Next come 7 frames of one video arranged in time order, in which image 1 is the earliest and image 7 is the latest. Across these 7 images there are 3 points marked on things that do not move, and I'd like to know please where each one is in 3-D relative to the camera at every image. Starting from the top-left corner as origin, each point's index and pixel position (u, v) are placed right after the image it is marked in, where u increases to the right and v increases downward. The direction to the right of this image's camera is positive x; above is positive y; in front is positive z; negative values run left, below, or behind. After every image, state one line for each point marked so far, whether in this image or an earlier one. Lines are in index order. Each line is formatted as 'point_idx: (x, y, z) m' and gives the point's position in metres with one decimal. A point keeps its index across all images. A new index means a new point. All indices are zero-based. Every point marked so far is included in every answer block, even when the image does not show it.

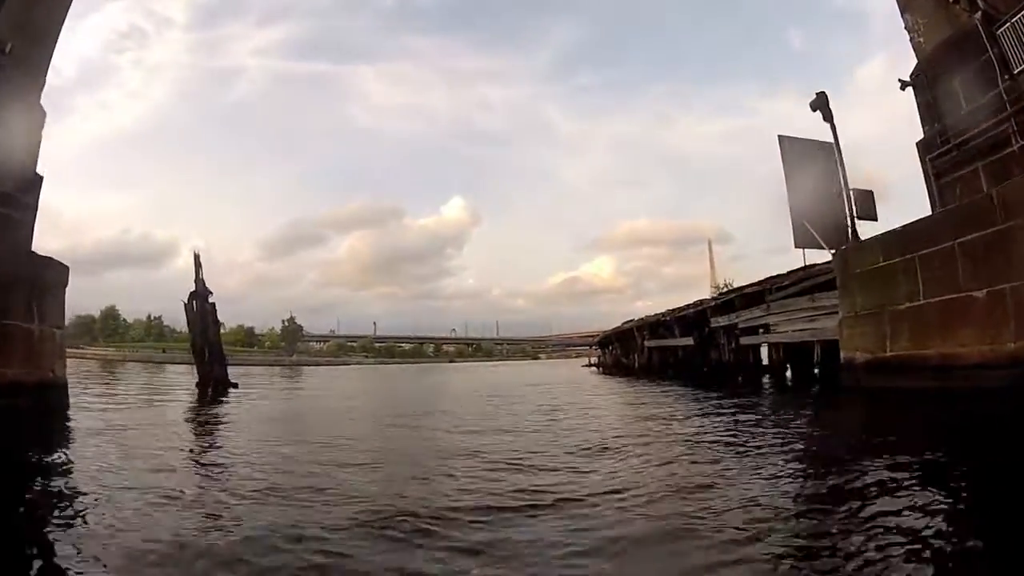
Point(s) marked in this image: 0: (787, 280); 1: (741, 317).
0: (+4.5, +0.1, +10.8) m
1: (+4.3, -0.5, +12.4) m
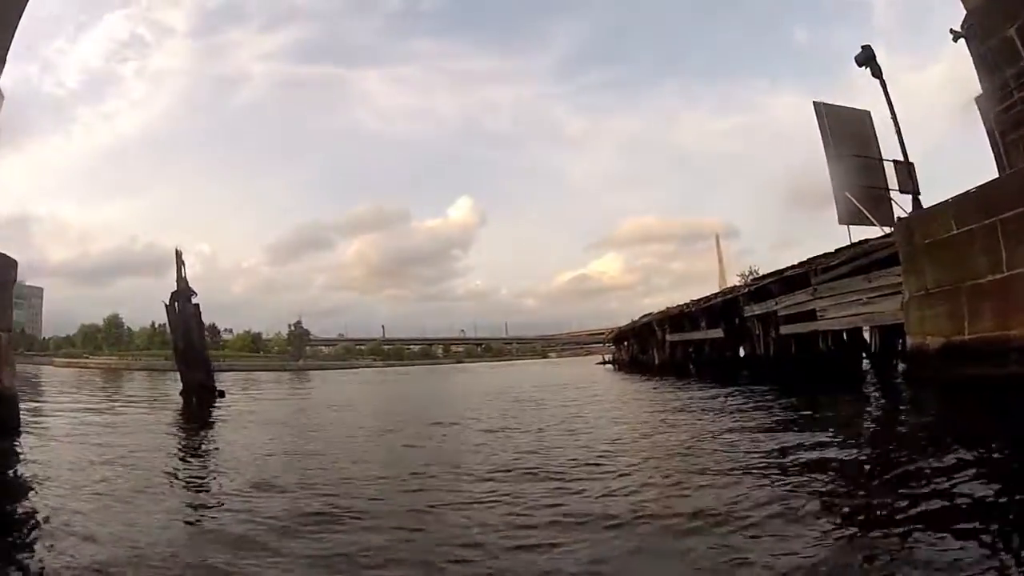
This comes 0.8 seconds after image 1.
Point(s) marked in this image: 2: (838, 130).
0: (+4.6, +0.4, +9.5) m
1: (+4.5, -0.2, +11.1) m
2: (+6.1, +3.0, +12.6) m
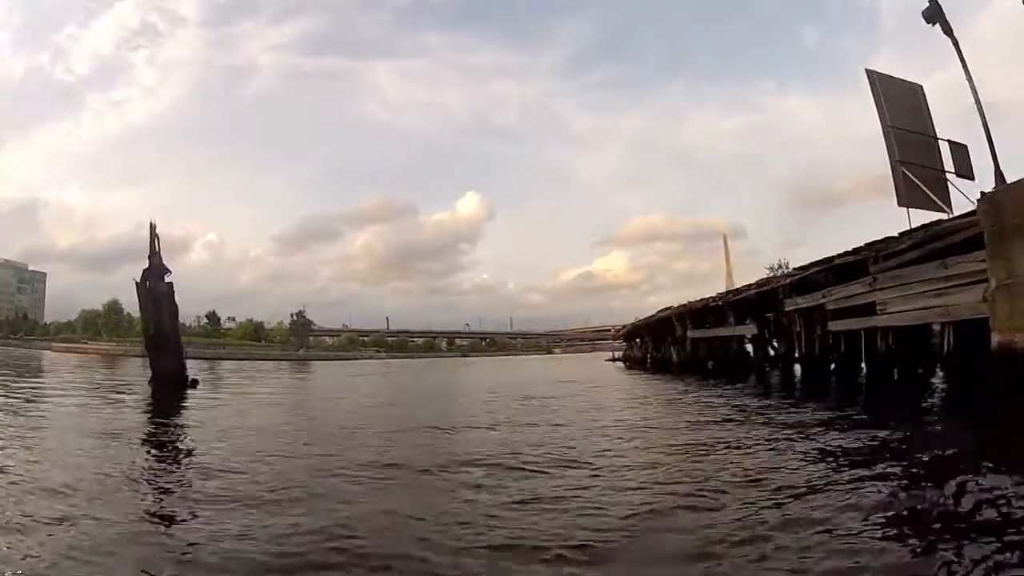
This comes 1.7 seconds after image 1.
0: (+4.8, +0.6, +8.2) m
1: (+4.7, -0.1, +9.8) m
2: (+6.4, +3.1, +11.3) m
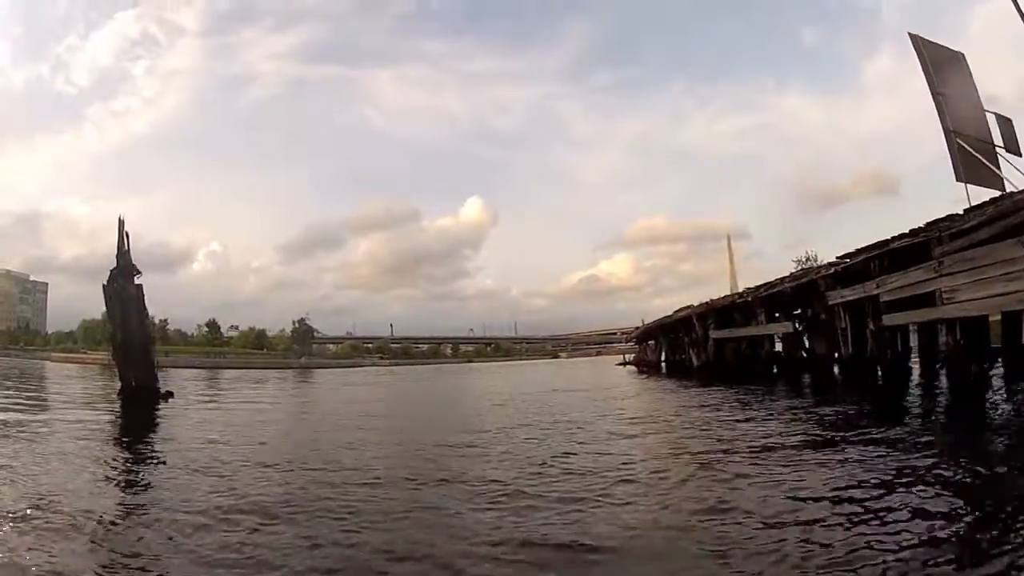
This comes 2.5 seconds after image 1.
0: (+4.9, +0.7, +7.0) m
1: (+4.8, 0.0, +8.7) m
2: (+6.5, +3.2, +10.1) m
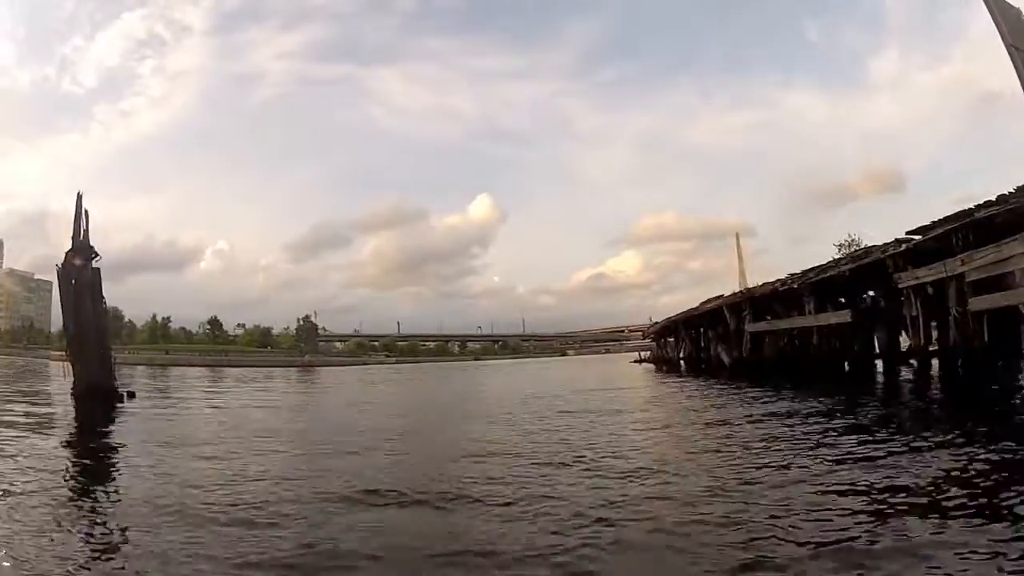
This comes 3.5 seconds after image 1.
0: (+5.0, +0.9, +5.7) m
1: (+5.0, +0.2, +7.3) m
2: (+6.6, +3.4, +8.7) m
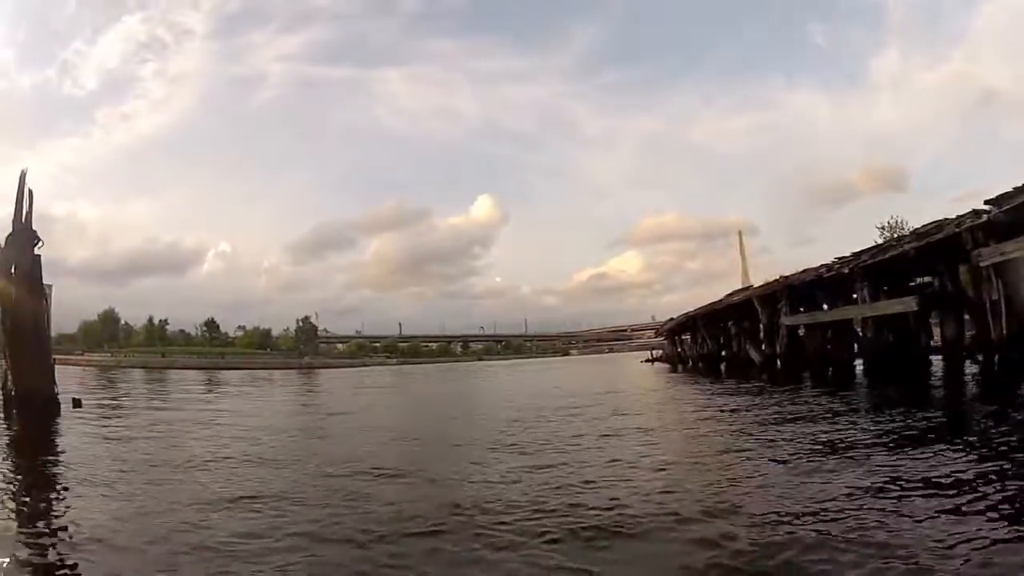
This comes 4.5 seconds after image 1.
0: (+5.1, +1.1, +4.5) m
1: (+5.1, +0.4, +6.1) m
2: (+6.7, +3.7, +7.5) m
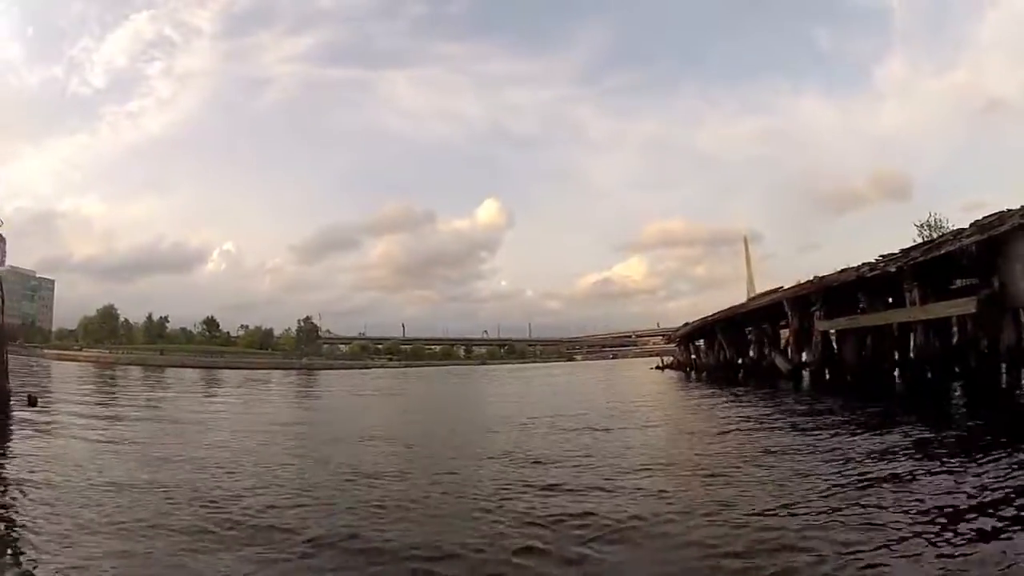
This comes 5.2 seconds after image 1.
0: (+5.2, +1.1, +3.6) m
1: (+5.2, +0.4, +5.2) m
2: (+6.9, +3.6, +6.7) m
